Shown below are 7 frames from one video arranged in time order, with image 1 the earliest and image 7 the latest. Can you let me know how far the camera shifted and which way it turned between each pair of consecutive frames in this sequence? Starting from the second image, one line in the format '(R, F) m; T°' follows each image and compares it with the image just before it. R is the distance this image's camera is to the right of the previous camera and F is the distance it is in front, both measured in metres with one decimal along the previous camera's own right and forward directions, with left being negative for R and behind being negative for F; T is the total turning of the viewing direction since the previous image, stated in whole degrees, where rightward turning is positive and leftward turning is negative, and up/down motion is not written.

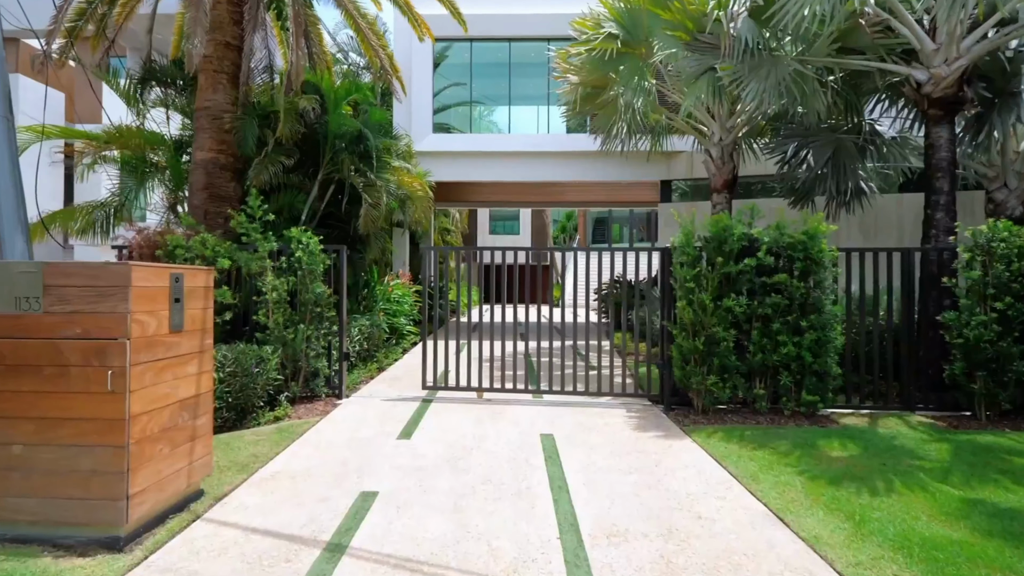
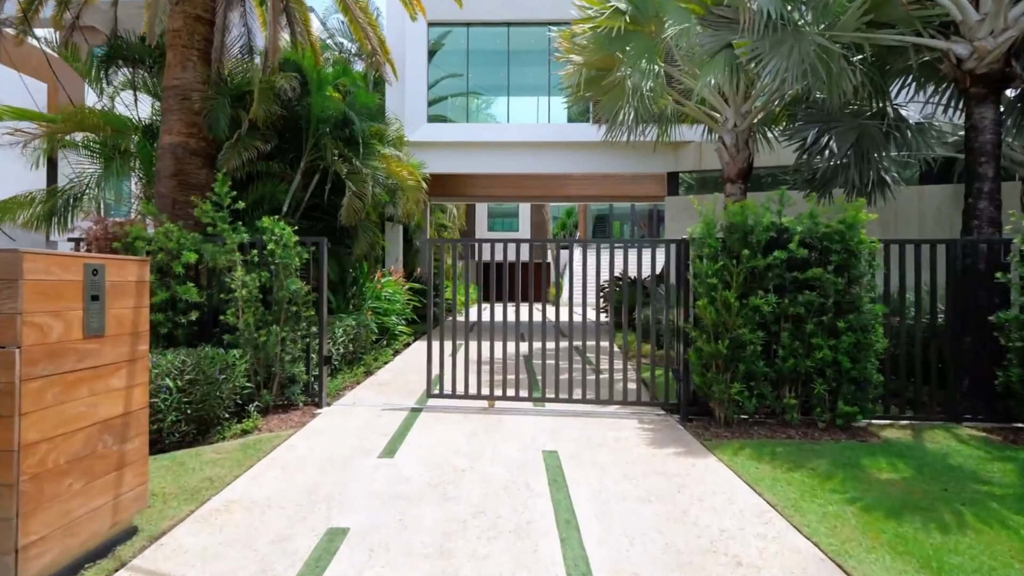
(0.0, +0.7) m; 0°
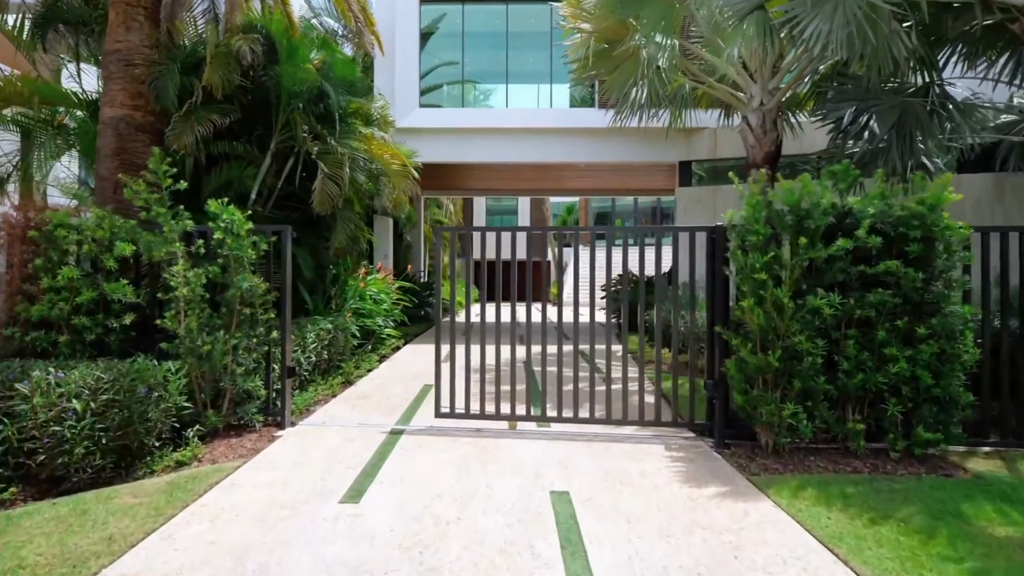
(0.0, +1.0) m; 0°
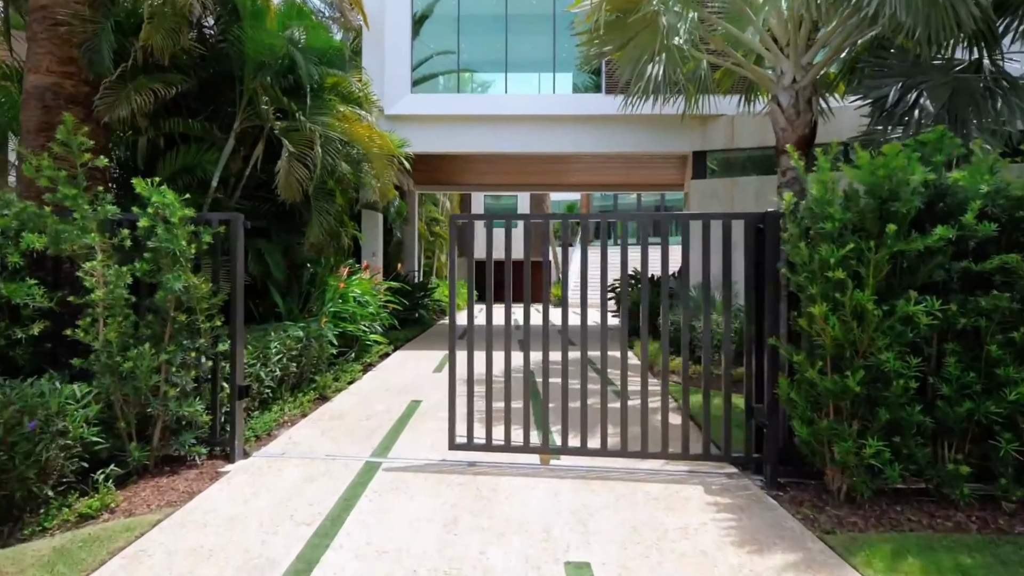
(0.0, +0.9) m; 0°
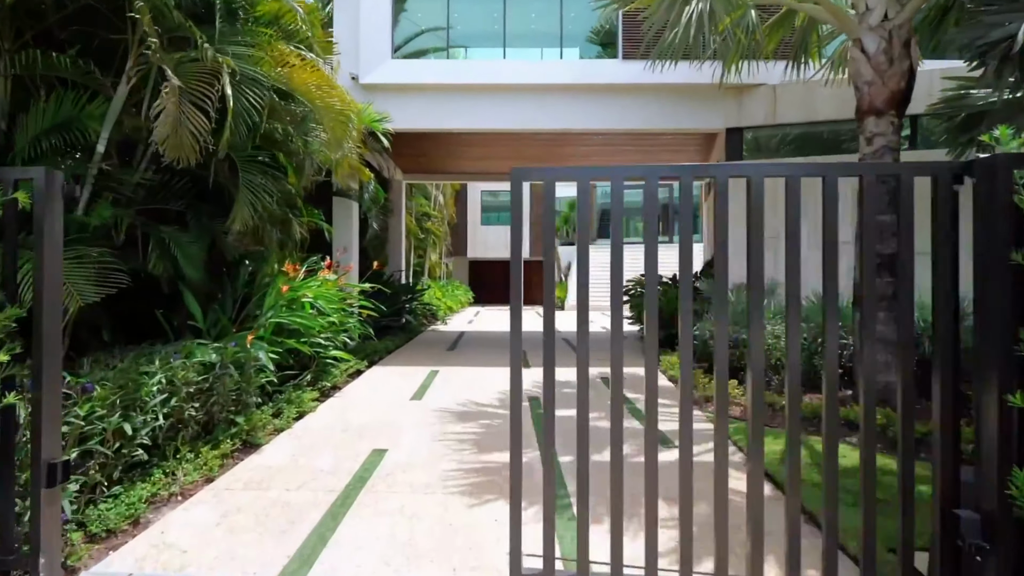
(0.0, +1.7) m; 0°
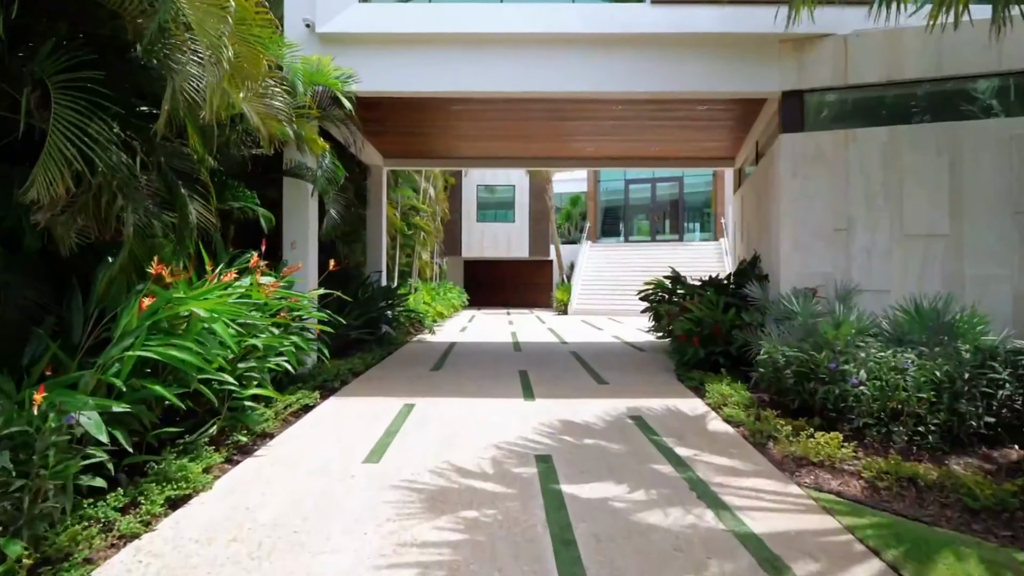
(0.0, +1.9) m; 0°
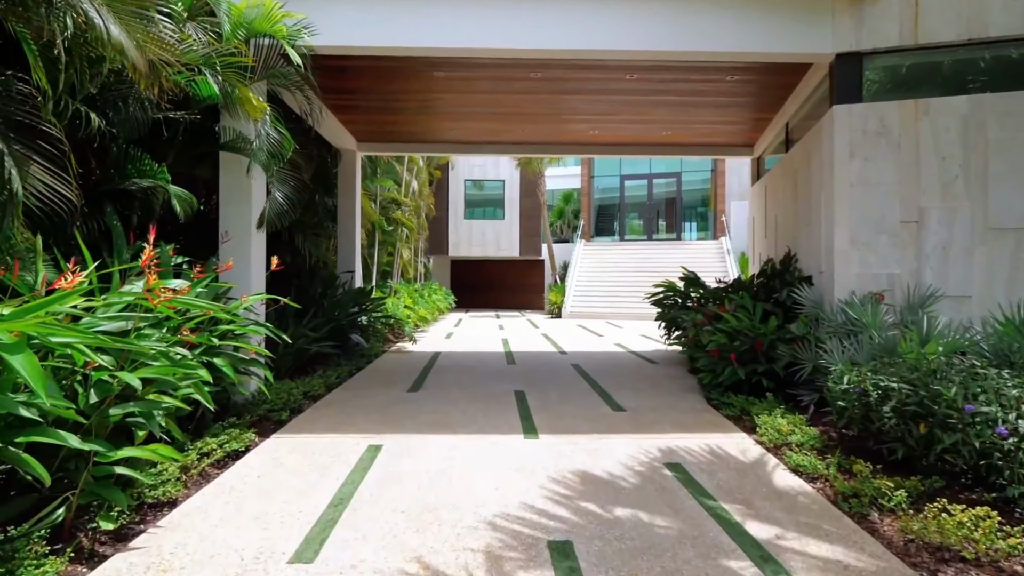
(-0.1, +1.4) m; +1°
